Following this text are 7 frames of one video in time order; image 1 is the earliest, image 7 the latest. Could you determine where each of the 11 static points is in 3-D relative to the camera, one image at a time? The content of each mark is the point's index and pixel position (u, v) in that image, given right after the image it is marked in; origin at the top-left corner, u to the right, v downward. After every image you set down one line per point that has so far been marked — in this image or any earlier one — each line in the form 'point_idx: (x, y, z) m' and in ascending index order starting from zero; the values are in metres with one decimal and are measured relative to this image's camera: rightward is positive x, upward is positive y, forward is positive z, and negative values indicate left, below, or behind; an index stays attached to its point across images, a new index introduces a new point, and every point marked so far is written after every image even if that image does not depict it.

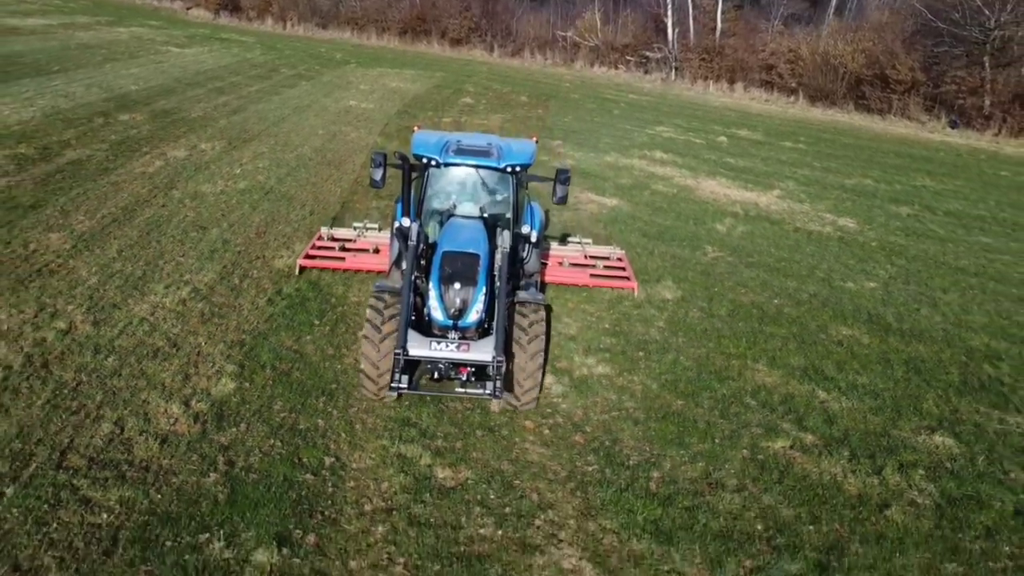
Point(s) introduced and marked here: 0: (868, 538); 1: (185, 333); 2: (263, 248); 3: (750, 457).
0: (+1.8, -1.2, +5.8) m
1: (-2.3, -0.3, +8.2) m
2: (-2.3, +0.4, +10.9) m
3: (+1.4, -1.0, +6.7) m
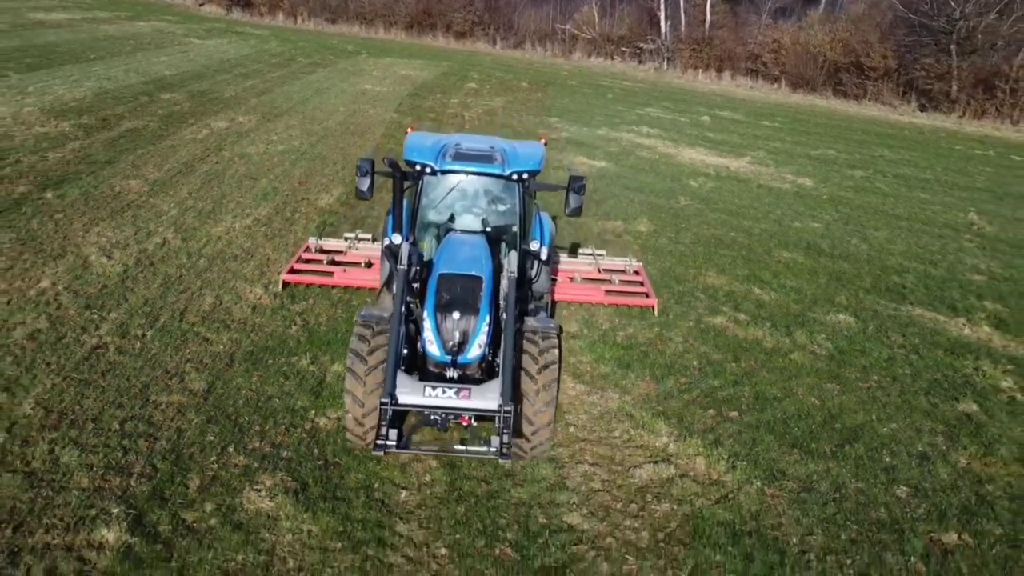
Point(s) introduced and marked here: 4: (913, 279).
0: (+1.8, -0.5, +7.9) m
1: (-2.3, +0.4, +10.3) m
2: (-2.3, +1.1, +13.0) m
3: (+1.4, -0.3, +8.9) m
4: (+3.8, +0.1, +10.8) m
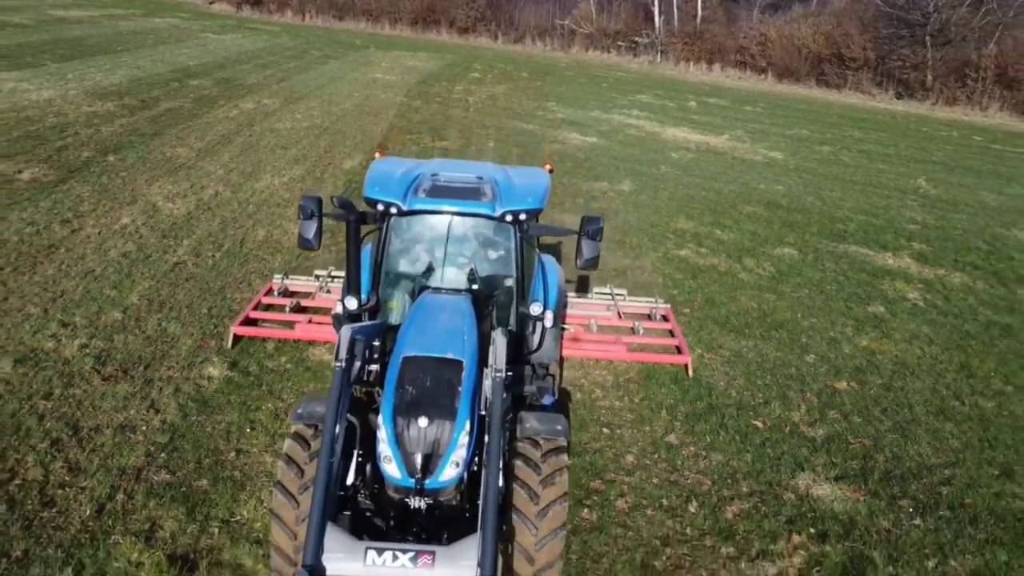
0: (+1.8, +0.1, +9.8) m
1: (-2.3, +1.0, +12.2) m
2: (-2.3, +1.7, +14.8) m
3: (+1.4, +0.3, +10.7) m
4: (+3.8, +0.7, +12.6) m
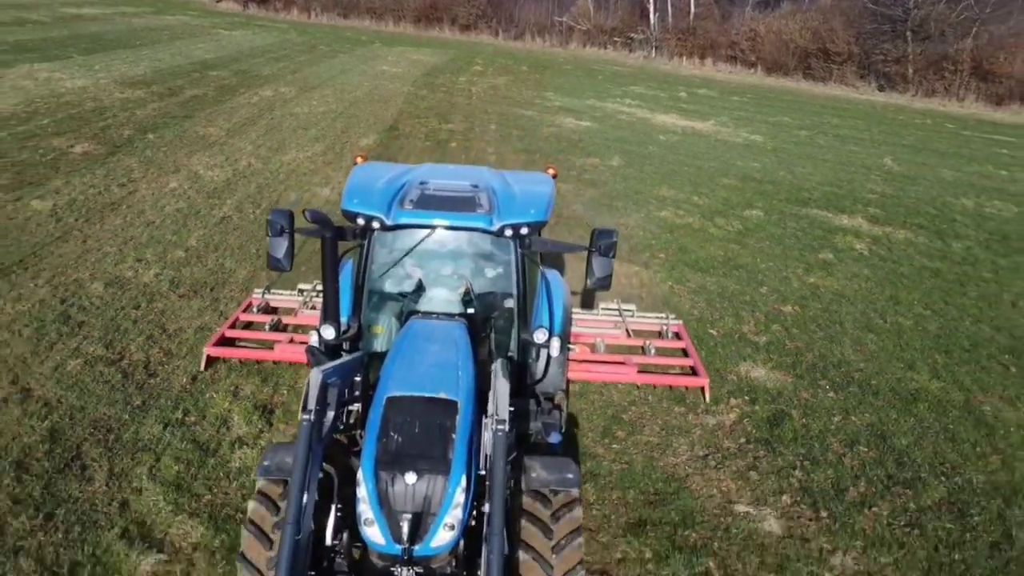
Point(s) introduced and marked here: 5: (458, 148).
0: (+1.8, +0.5, +11.3) m
1: (-2.3, +1.4, +13.7) m
2: (-2.3, +2.1, +16.3) m
3: (+1.4, +0.8, +12.2) m
4: (+3.8, +1.1, +14.1) m
5: (-0.8, +2.0, +16.3) m
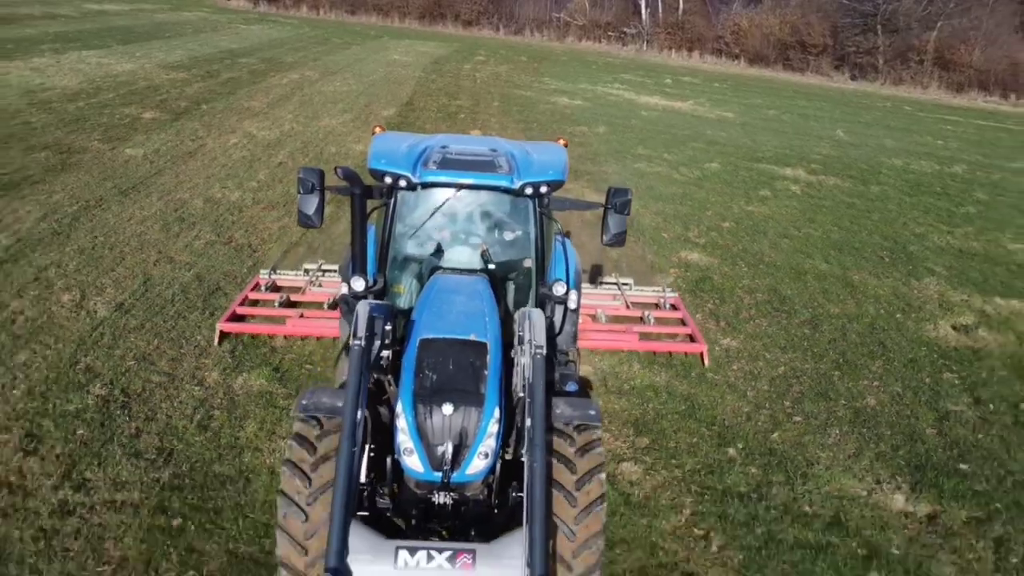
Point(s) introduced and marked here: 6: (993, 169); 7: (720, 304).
0: (+1.8, +1.3, +13.9) m
1: (-2.3, +2.2, +16.2) m
2: (-2.3, +2.9, +18.9) m
3: (+1.4, +1.6, +14.8) m
4: (+3.8, +1.9, +16.7) m
5: (-0.8, +2.8, +18.9) m
6: (+6.9, +1.7, +16.7) m
7: (+1.5, -0.1, +8.4) m
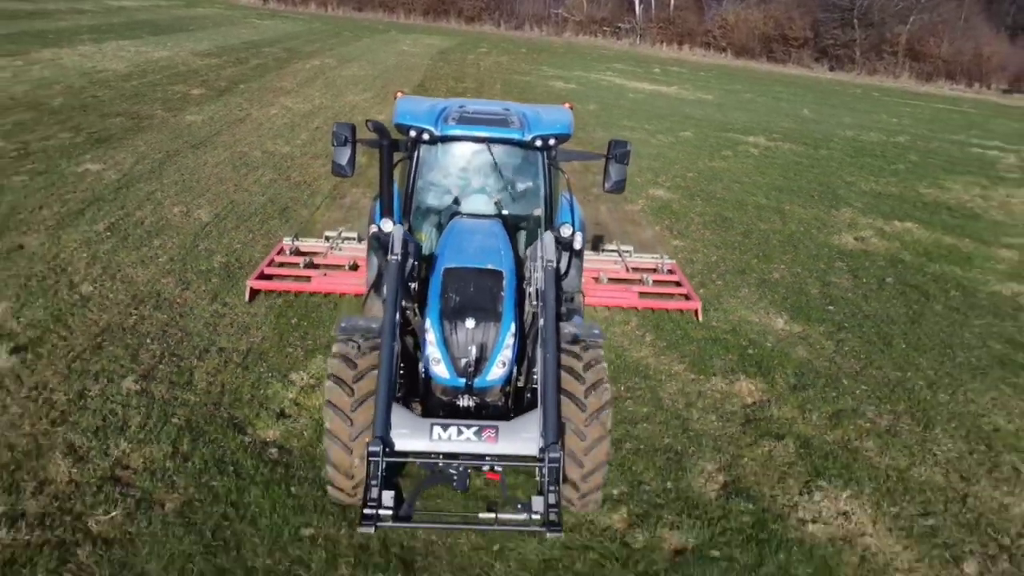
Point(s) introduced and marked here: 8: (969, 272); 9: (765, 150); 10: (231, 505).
0: (+1.8, +2.0, +16.3) m
1: (-2.3, +3.0, +18.6) m
2: (-2.3, +3.7, +21.3) m
3: (+1.4, +2.3, +17.2) m
4: (+3.8, +2.7, +19.1) m
5: (-0.7, +3.5, +21.3) m
6: (+7.0, +2.5, +19.1) m
7: (+1.5, +0.6, +10.8) m
8: (+3.7, +0.1, +9.4) m
9: (+3.6, +1.9, +16.2) m
10: (-1.1, -0.9, +4.6) m
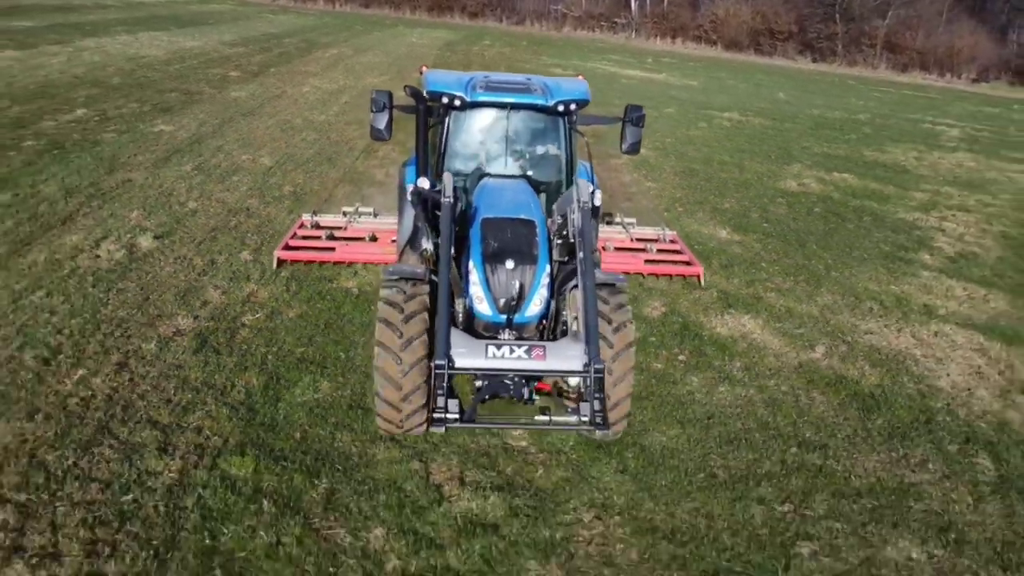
0: (+1.9, +2.8, +18.5) m
1: (-2.2, +3.7, +20.9) m
2: (-2.2, +4.4, +23.6) m
3: (+1.5, +3.0, +19.5) m
4: (+3.8, +3.4, +21.4) m
5: (-0.7, +4.2, +23.6) m
6: (+7.0, +3.2, +21.4) m
7: (+1.6, +1.3, +13.1) m
8: (+3.8, +0.8, +11.6) m
9: (+3.6, +2.6, +18.5) m
10: (-1.1, -0.2, +6.9) m
